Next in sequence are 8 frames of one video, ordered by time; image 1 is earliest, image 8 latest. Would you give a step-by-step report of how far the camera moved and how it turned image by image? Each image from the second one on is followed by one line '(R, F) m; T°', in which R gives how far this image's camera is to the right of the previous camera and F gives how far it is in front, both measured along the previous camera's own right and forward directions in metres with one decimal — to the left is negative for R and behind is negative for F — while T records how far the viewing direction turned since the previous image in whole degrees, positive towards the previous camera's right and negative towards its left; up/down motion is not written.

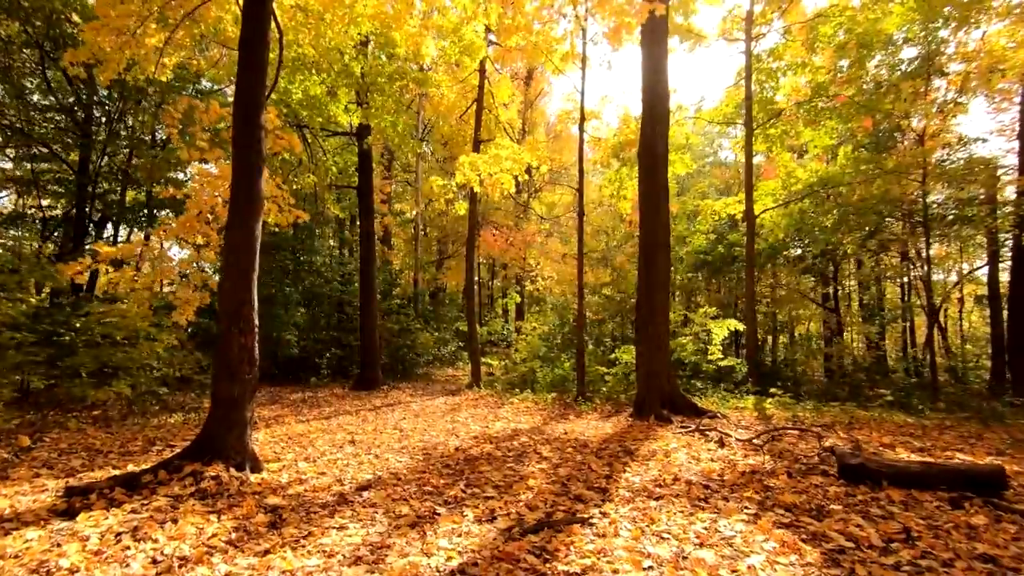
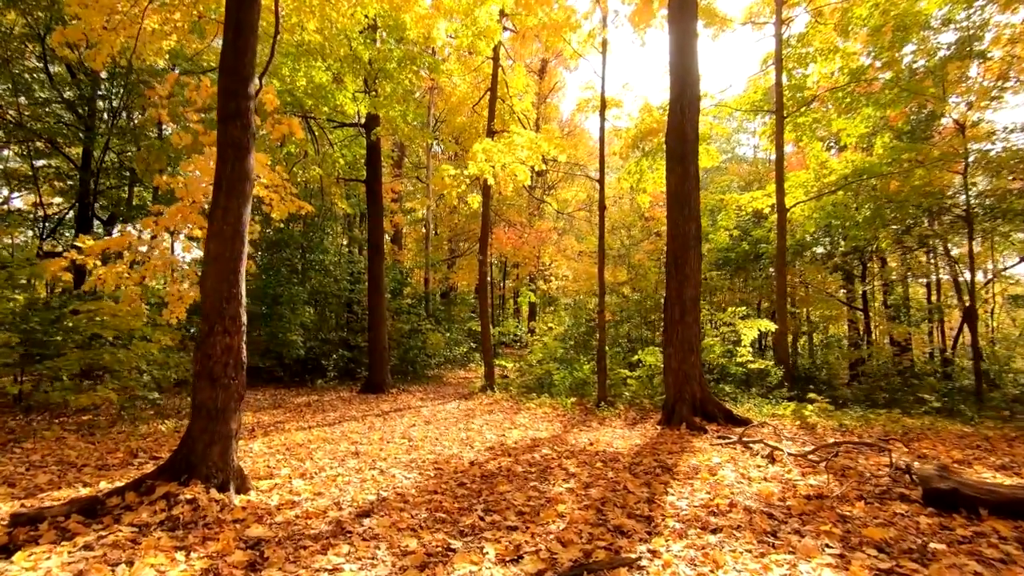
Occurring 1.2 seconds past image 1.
(-0.1, +0.6) m; -1°
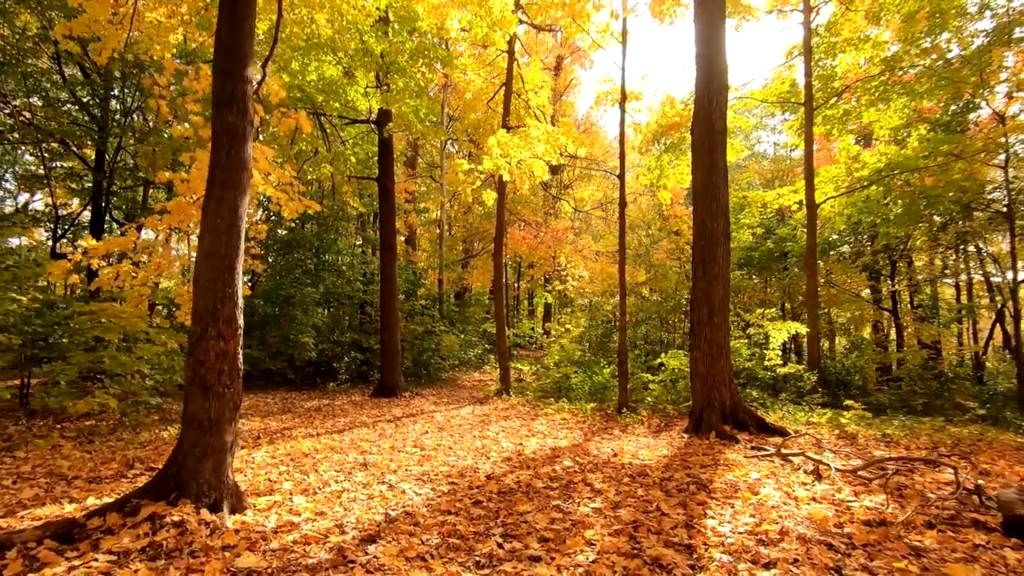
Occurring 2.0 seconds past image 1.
(0.0, +0.4) m; -2°
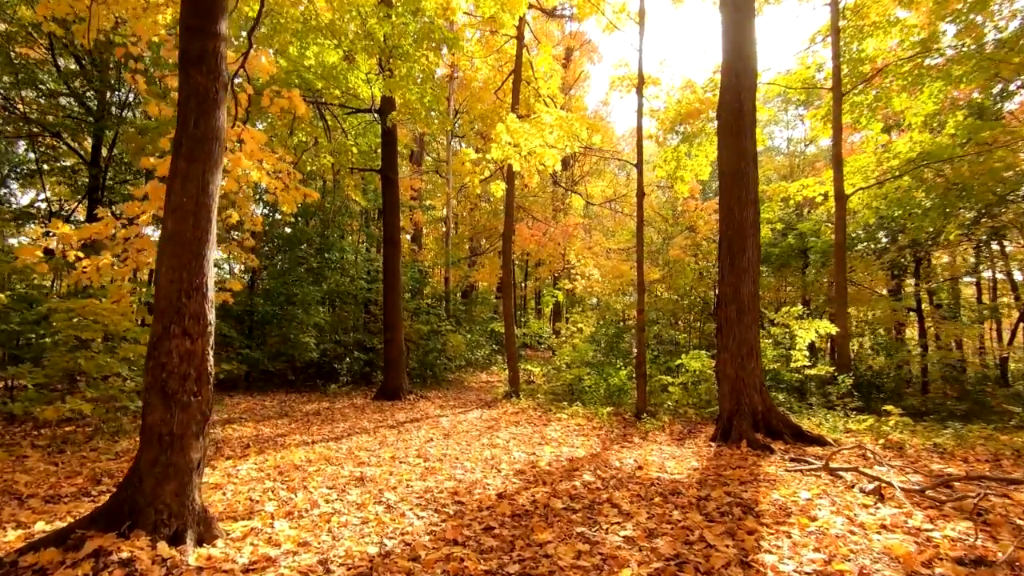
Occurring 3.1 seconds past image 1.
(-0.1, +0.6) m; -1°
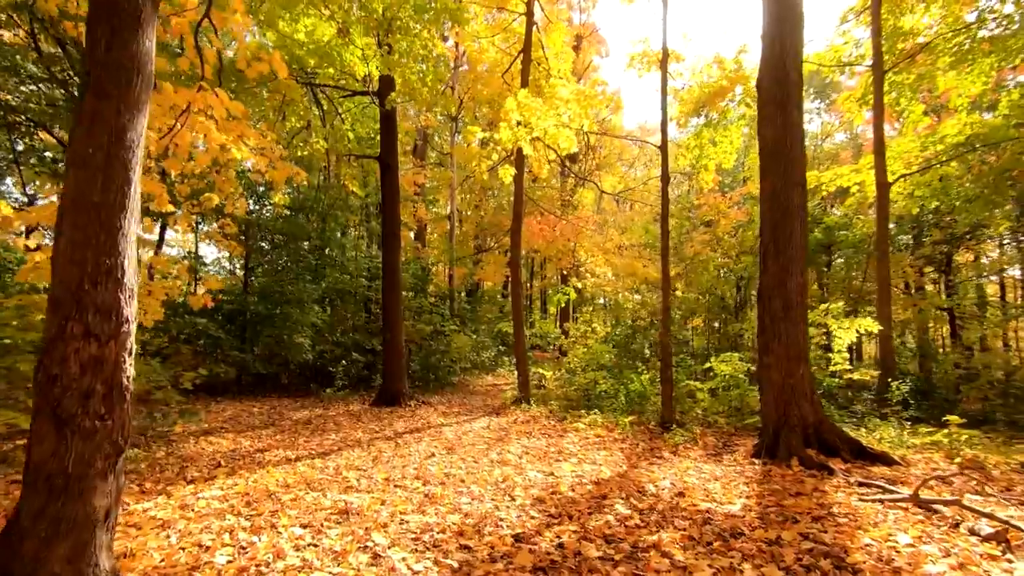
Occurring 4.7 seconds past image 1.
(-0.1, +0.8) m; -1°
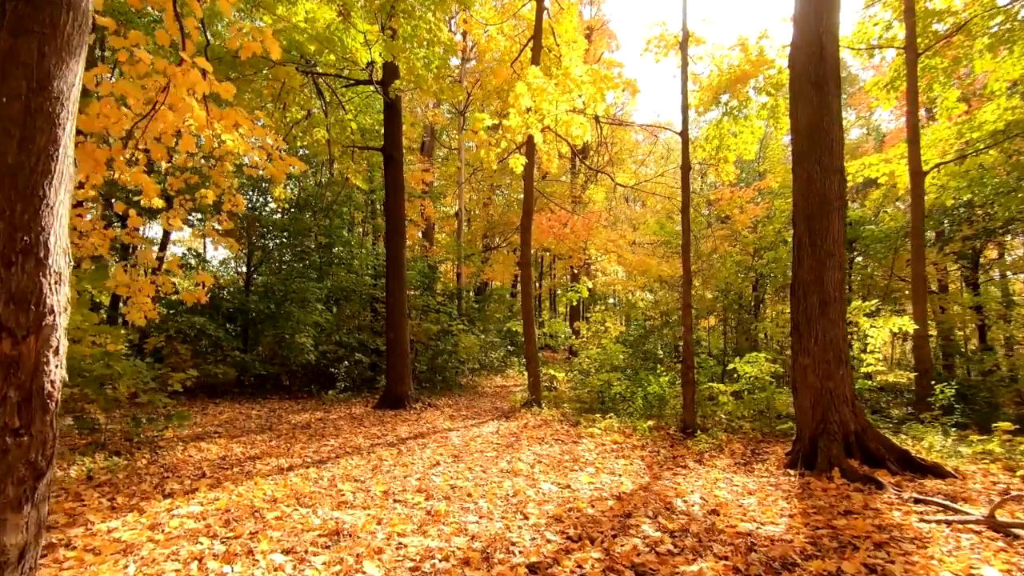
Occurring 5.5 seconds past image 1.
(0.0, +0.5) m; -1°
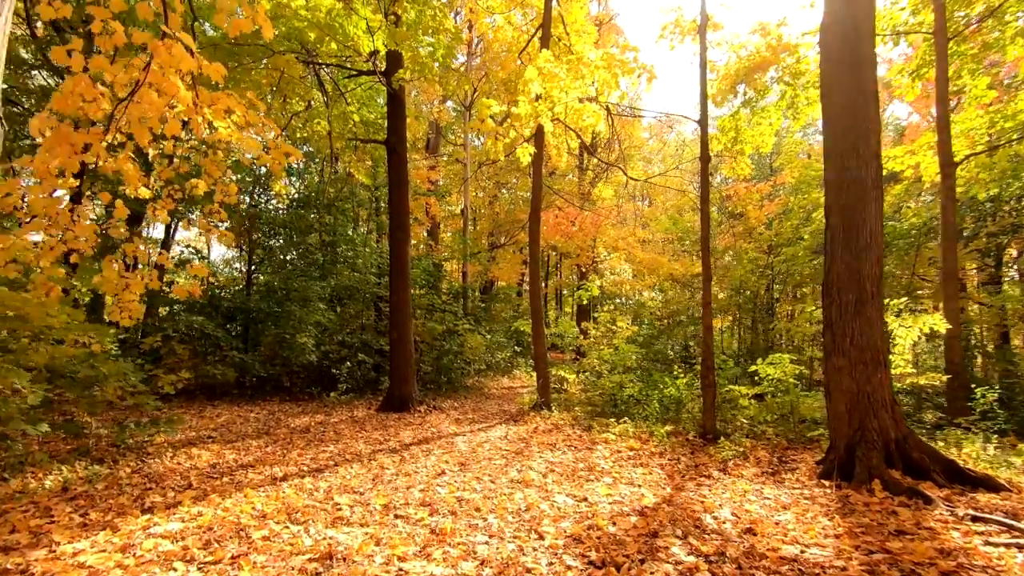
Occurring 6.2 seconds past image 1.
(-0.1, +0.4) m; -1°
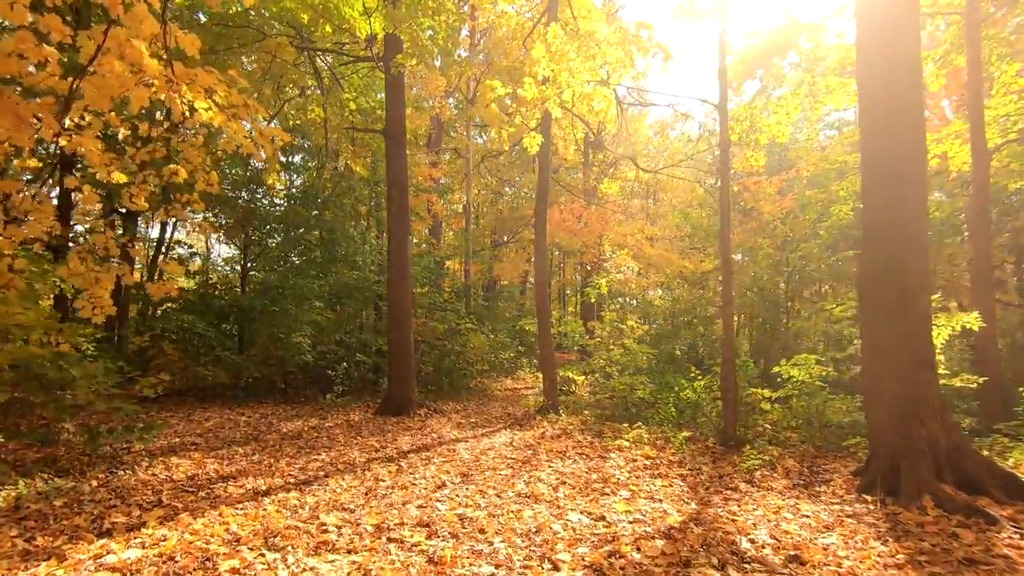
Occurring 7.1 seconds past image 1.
(0.0, +0.5) m; 0°
